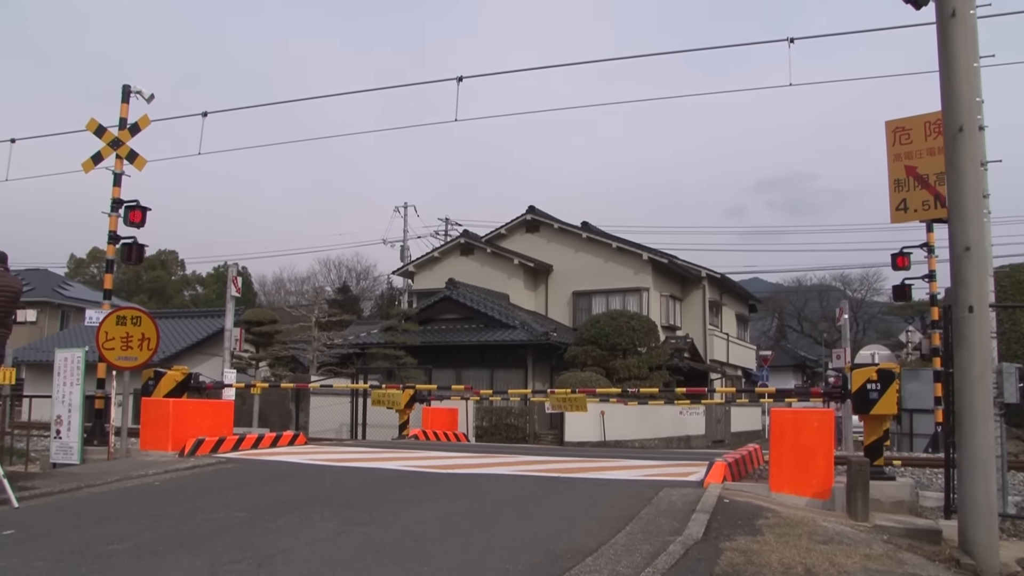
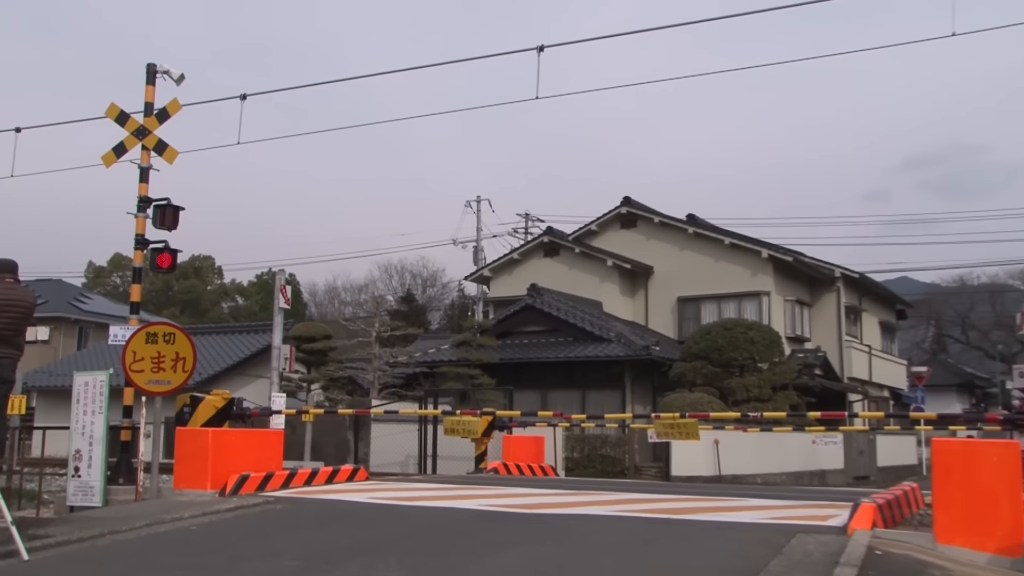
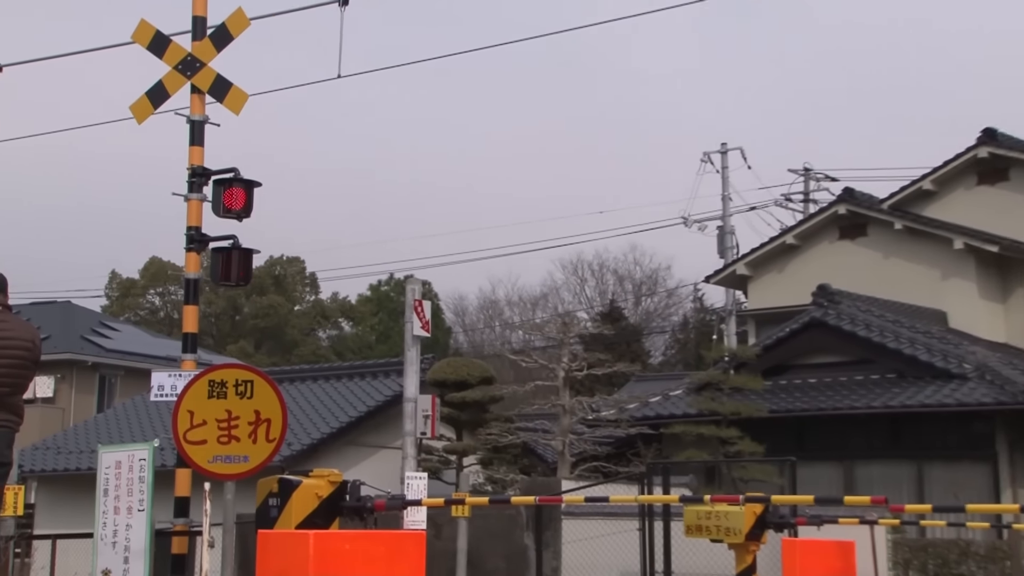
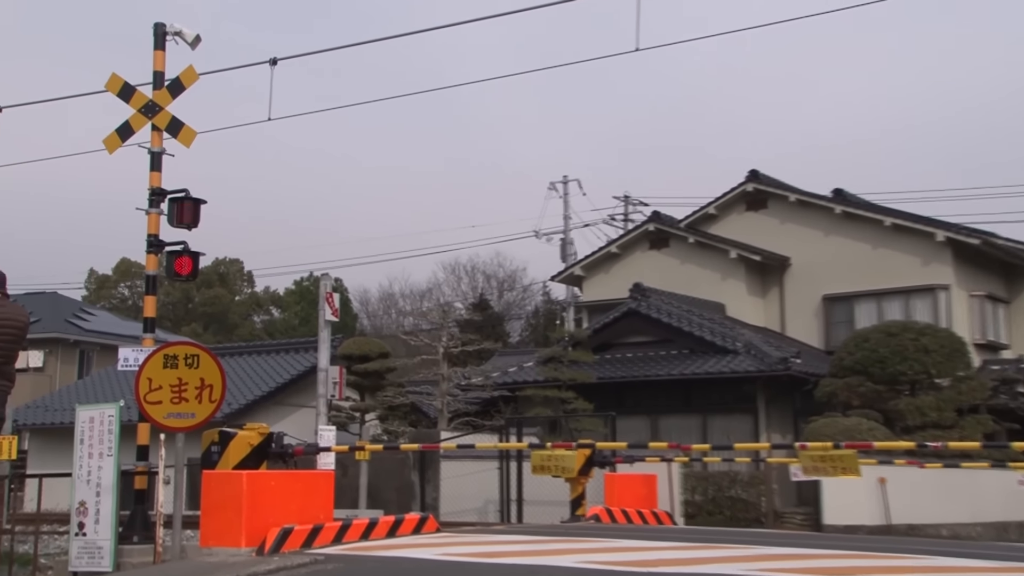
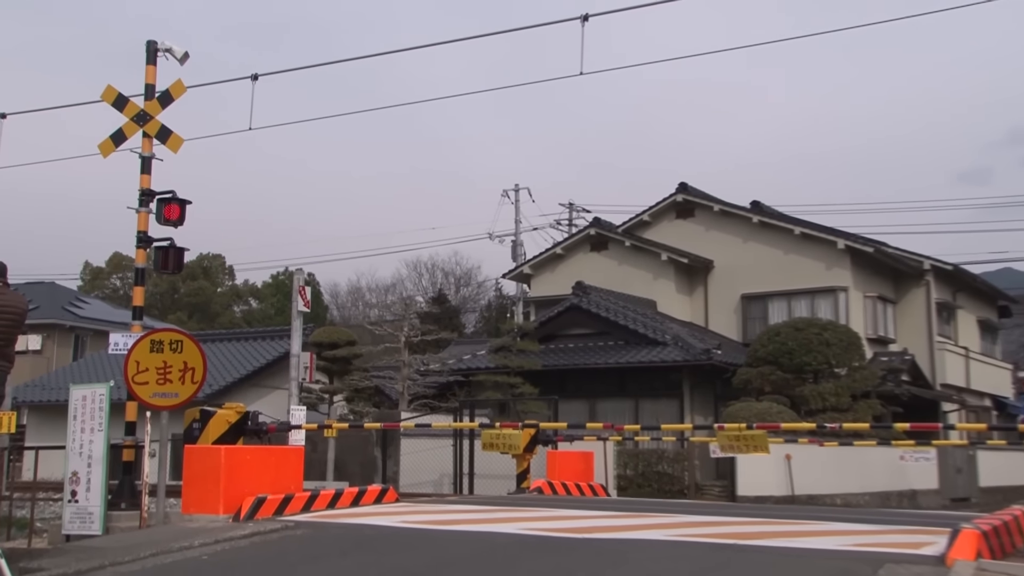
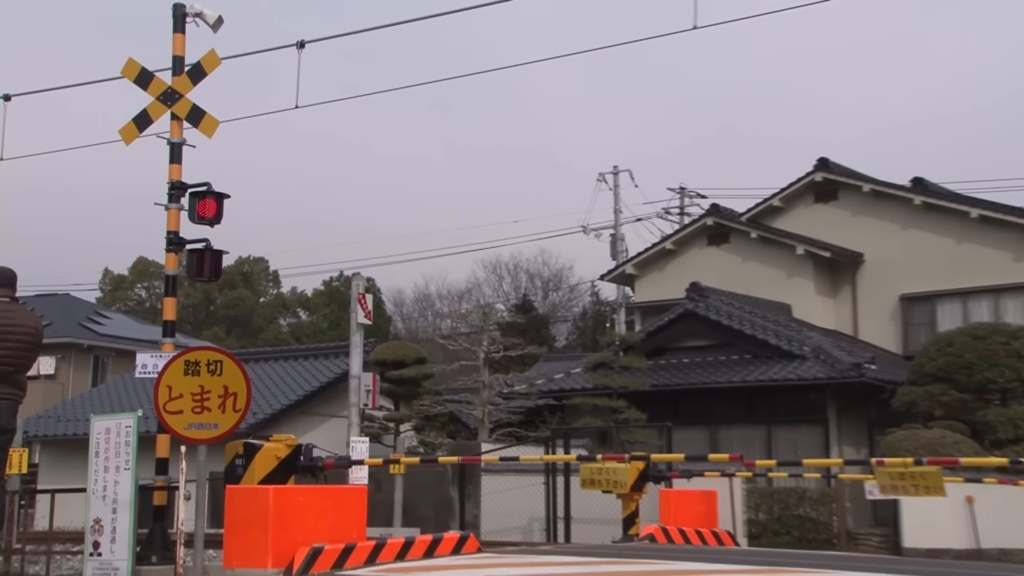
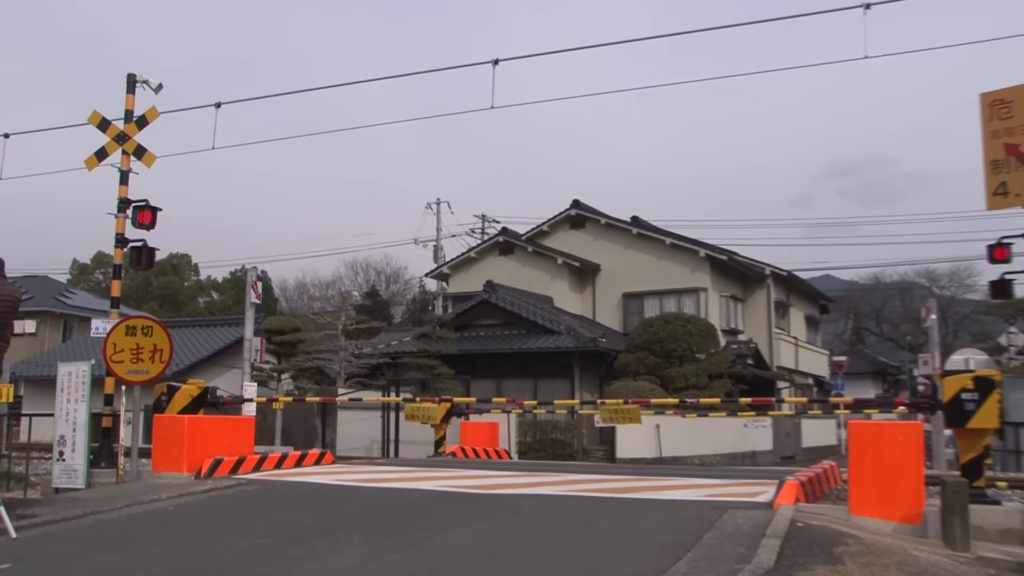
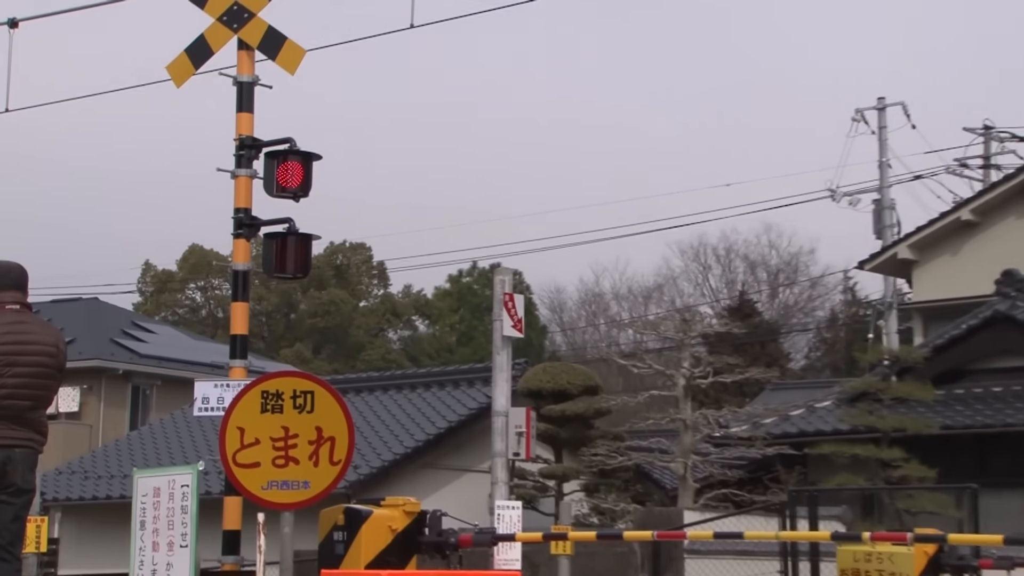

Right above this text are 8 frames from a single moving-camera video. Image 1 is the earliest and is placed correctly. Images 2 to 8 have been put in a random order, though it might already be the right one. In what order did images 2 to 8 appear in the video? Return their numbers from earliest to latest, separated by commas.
7, 2, 5, 4, 6, 3, 8
